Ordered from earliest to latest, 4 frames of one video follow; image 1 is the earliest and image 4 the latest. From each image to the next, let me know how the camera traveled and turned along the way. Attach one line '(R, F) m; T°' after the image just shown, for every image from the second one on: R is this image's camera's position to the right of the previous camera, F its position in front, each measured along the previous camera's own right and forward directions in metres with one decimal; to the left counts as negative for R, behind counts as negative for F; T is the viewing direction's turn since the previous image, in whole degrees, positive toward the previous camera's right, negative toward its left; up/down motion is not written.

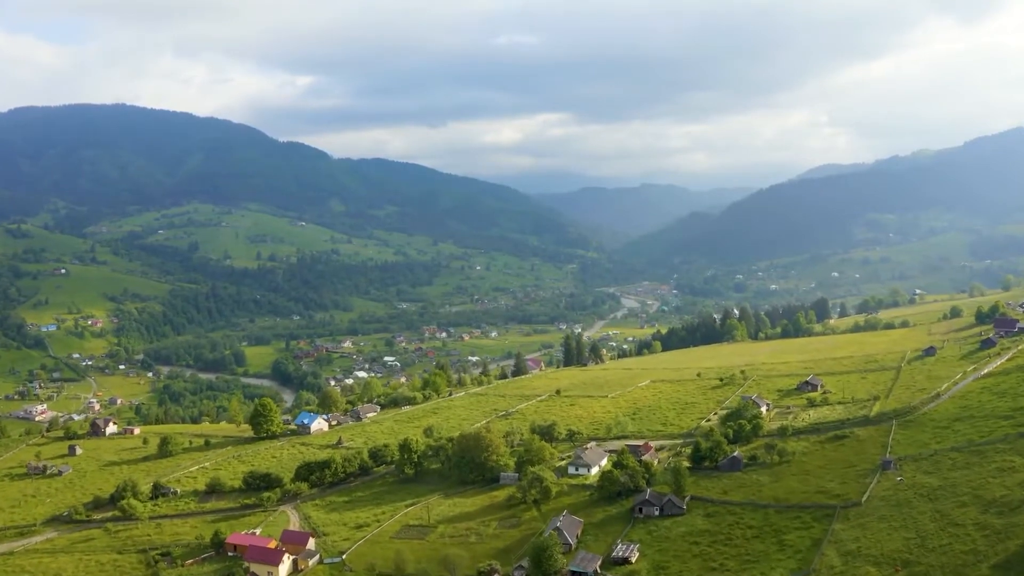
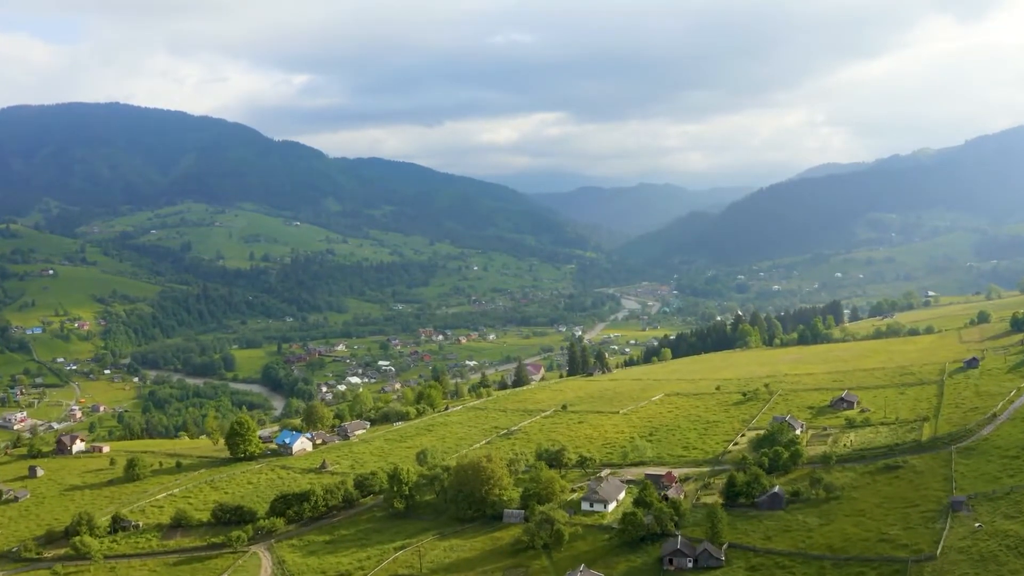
(-0.5, +7.3) m; 0°
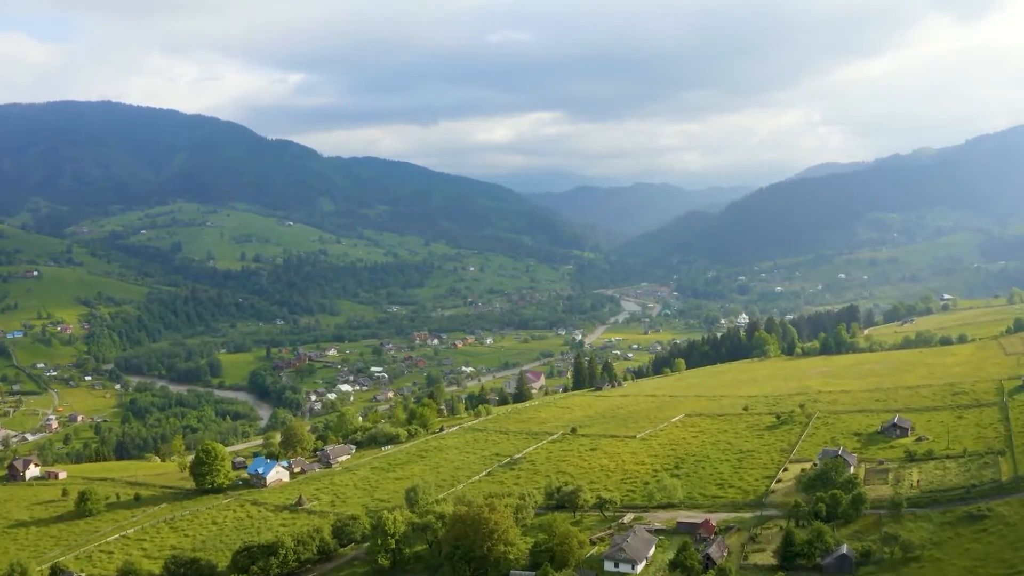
(-0.7, +8.6) m; 0°
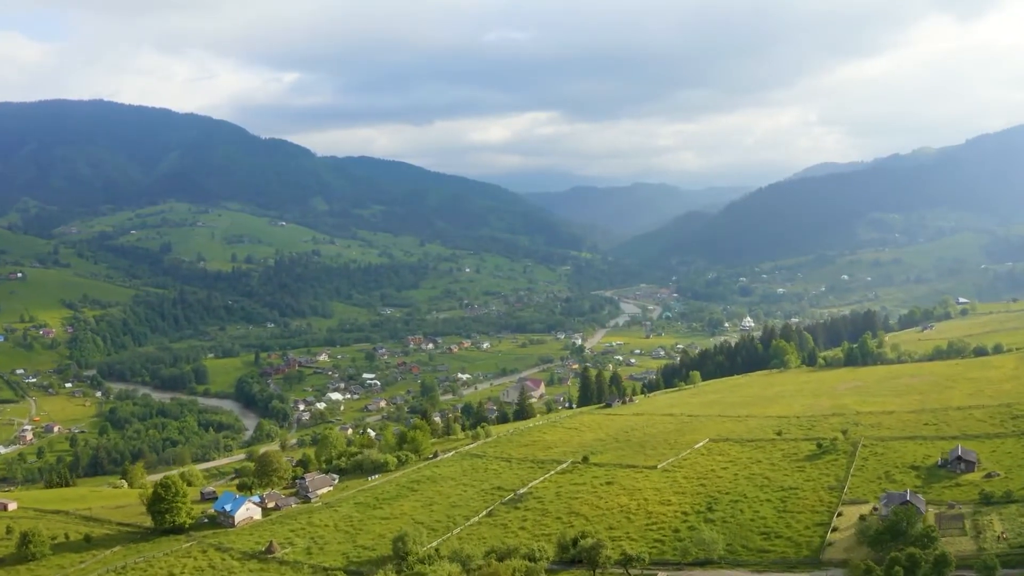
(-0.7, +8.0) m; 0°
